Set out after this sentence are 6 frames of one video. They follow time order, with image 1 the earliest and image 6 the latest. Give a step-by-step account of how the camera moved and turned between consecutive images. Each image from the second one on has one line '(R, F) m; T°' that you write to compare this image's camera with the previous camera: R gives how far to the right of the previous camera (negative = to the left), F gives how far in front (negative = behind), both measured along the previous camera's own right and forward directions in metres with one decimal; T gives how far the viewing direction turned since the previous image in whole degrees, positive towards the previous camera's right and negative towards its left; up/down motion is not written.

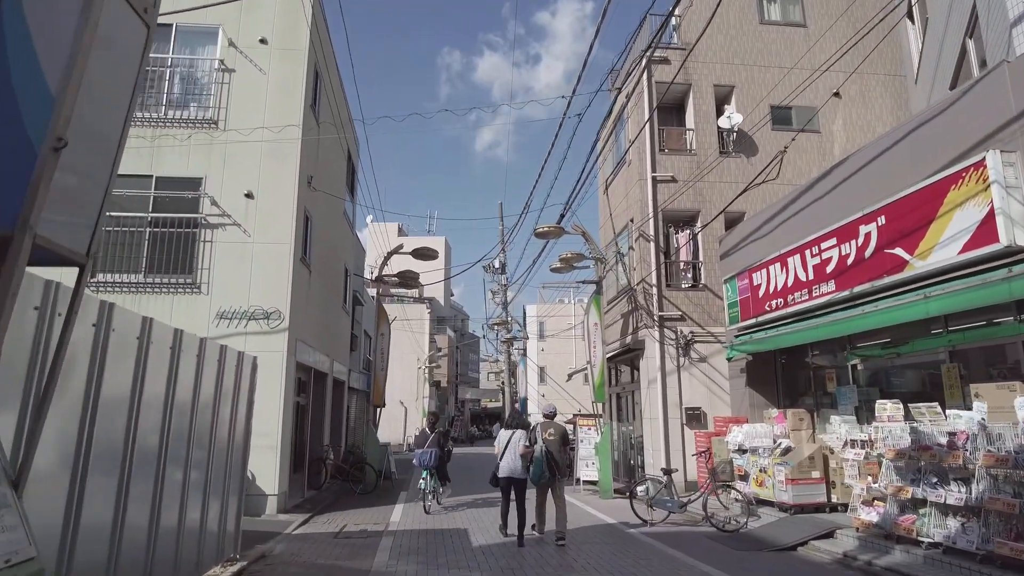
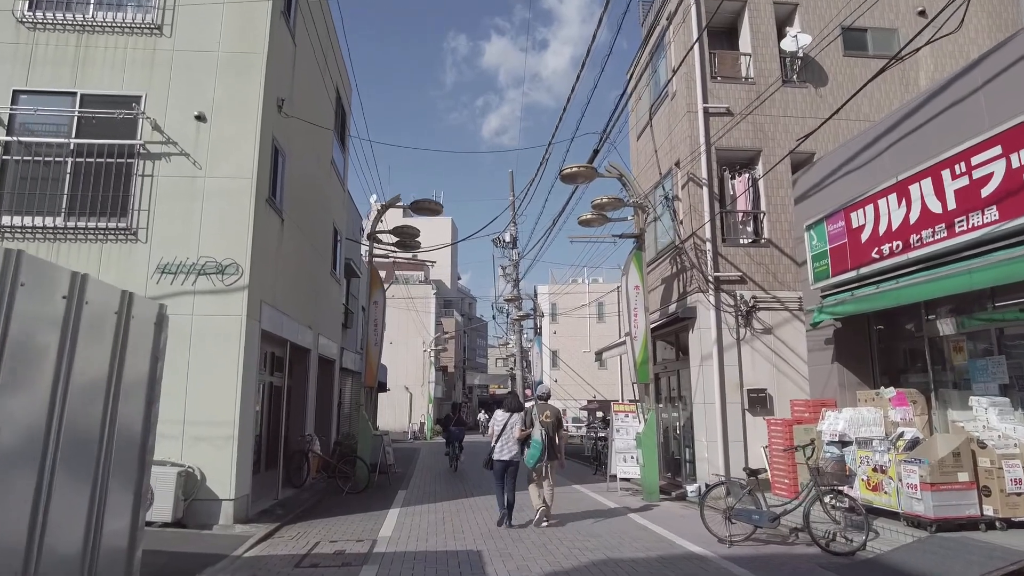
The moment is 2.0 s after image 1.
(-0.2, +2.6) m; -1°
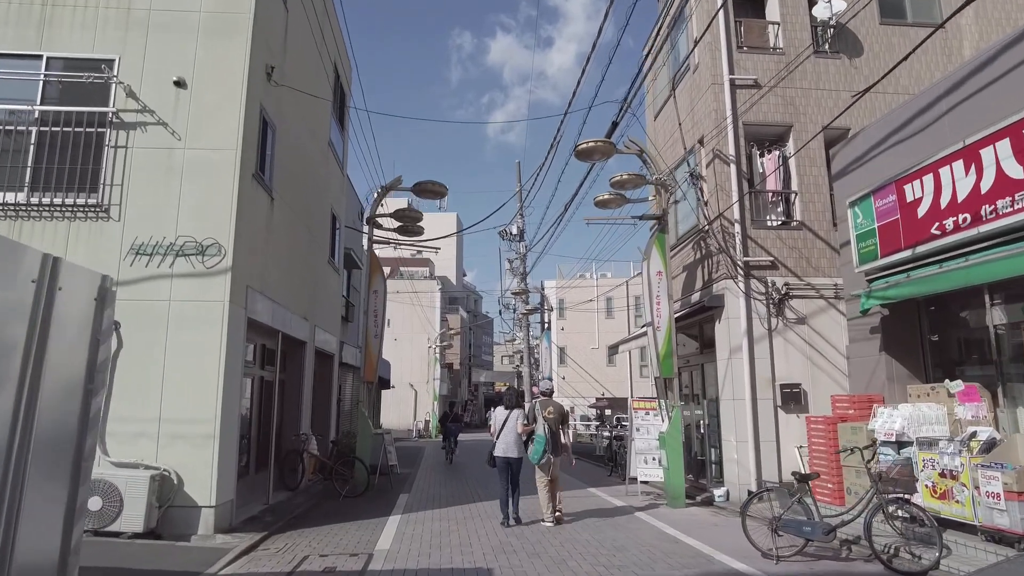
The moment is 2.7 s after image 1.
(-0.1, +0.9) m; 0°
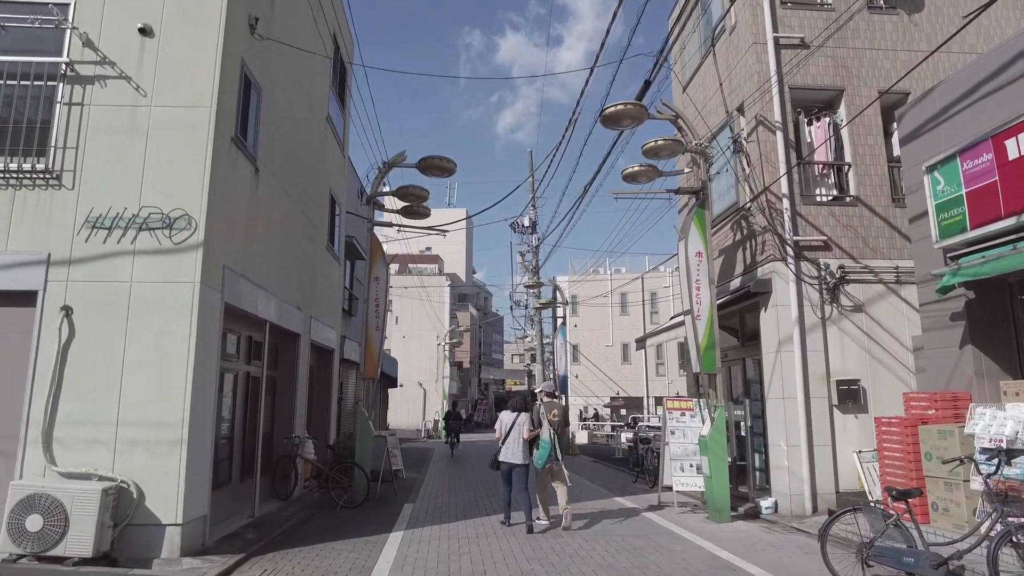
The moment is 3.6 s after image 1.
(-0.1, +1.2) m; -1°
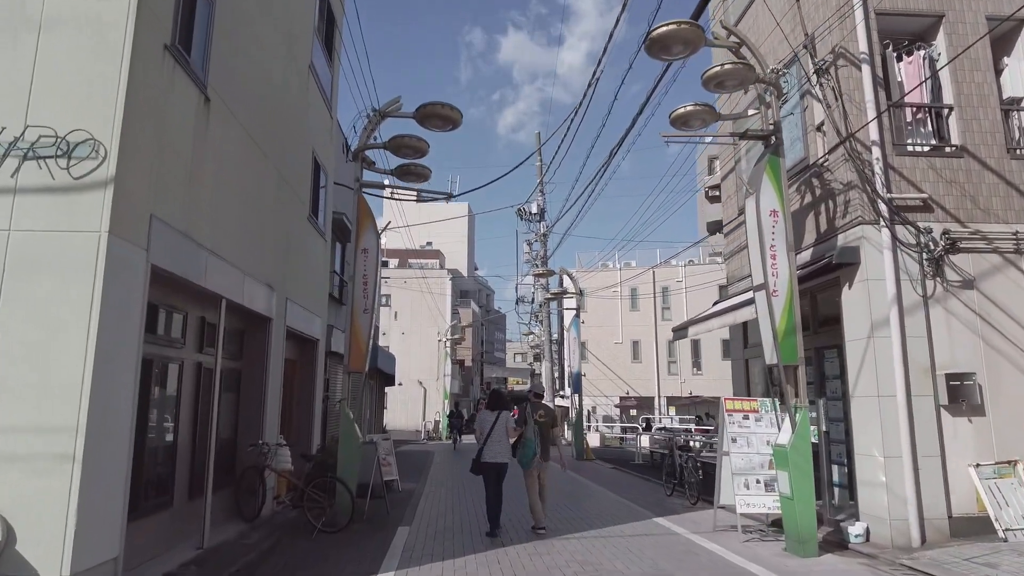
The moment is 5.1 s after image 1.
(-0.2, +2.0) m; 0°
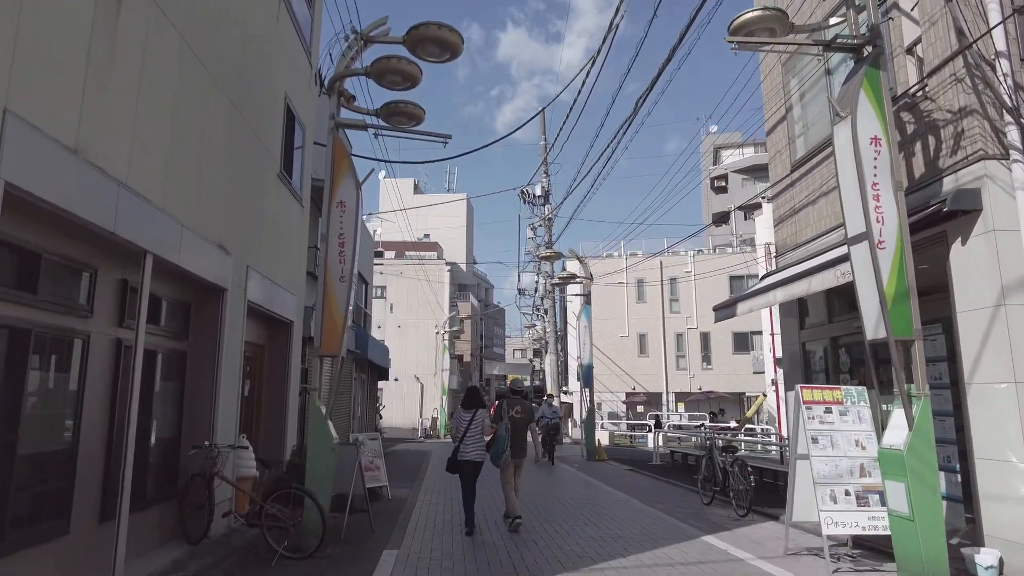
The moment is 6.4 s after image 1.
(-0.2, +1.8) m; 0°
